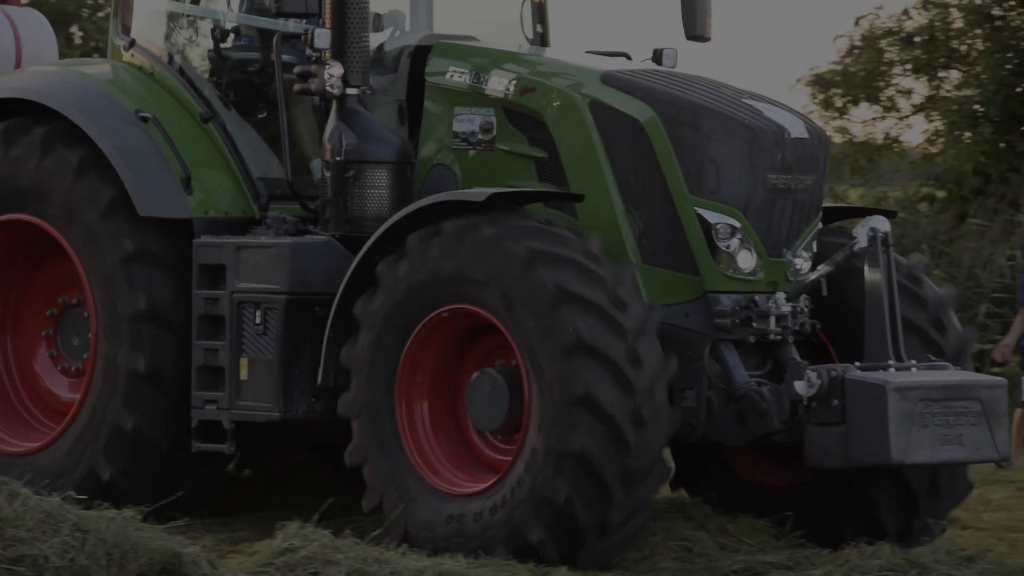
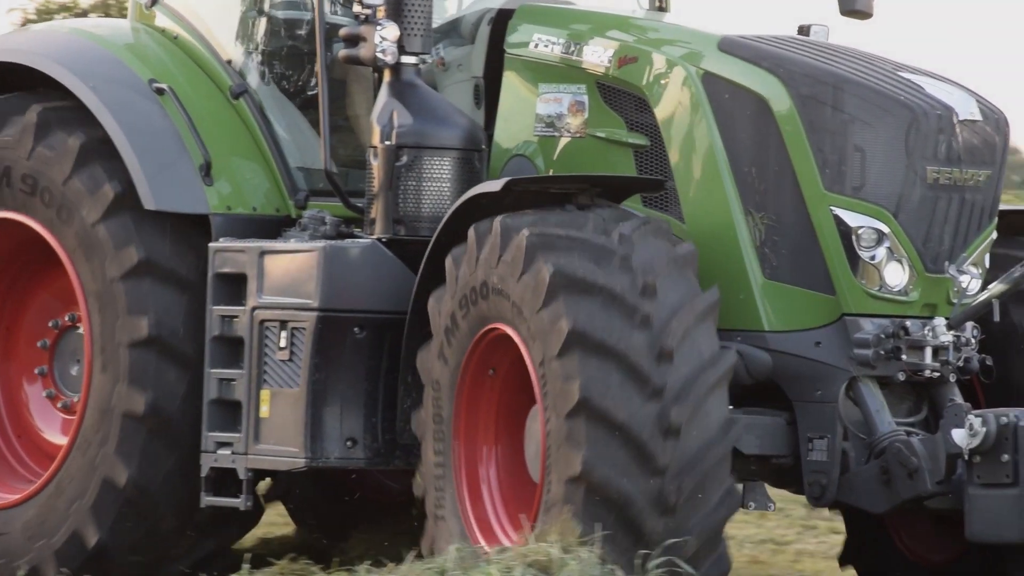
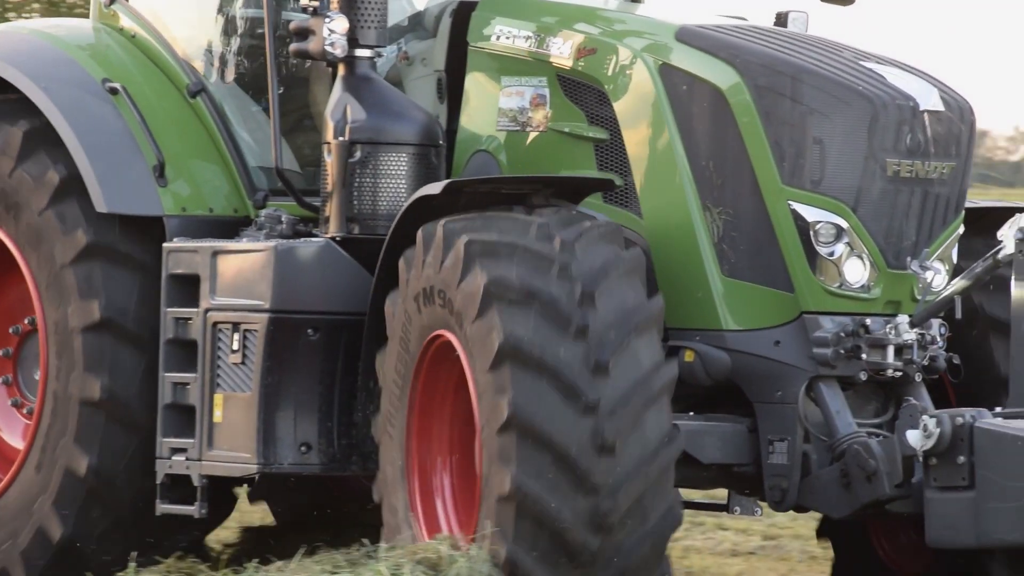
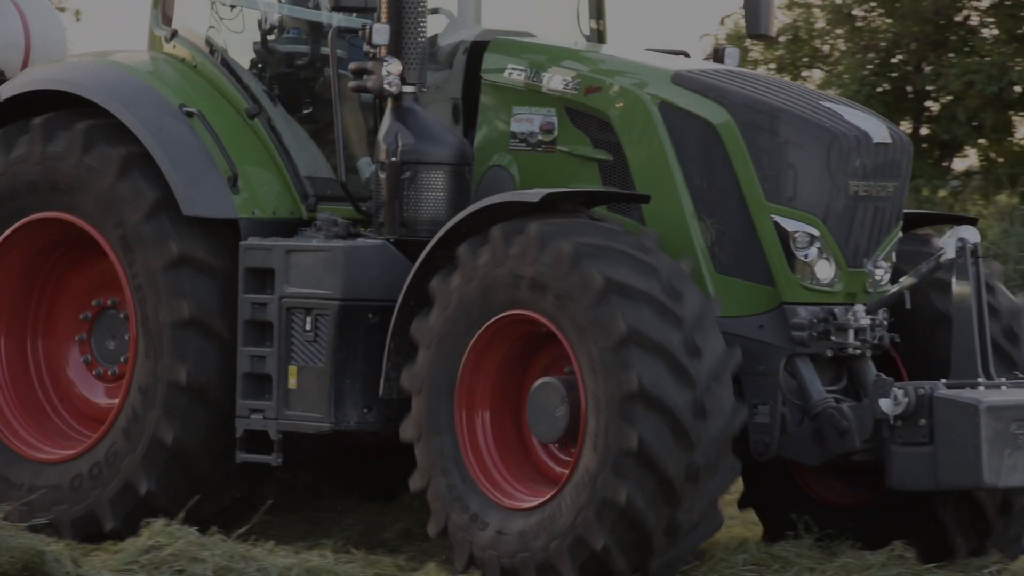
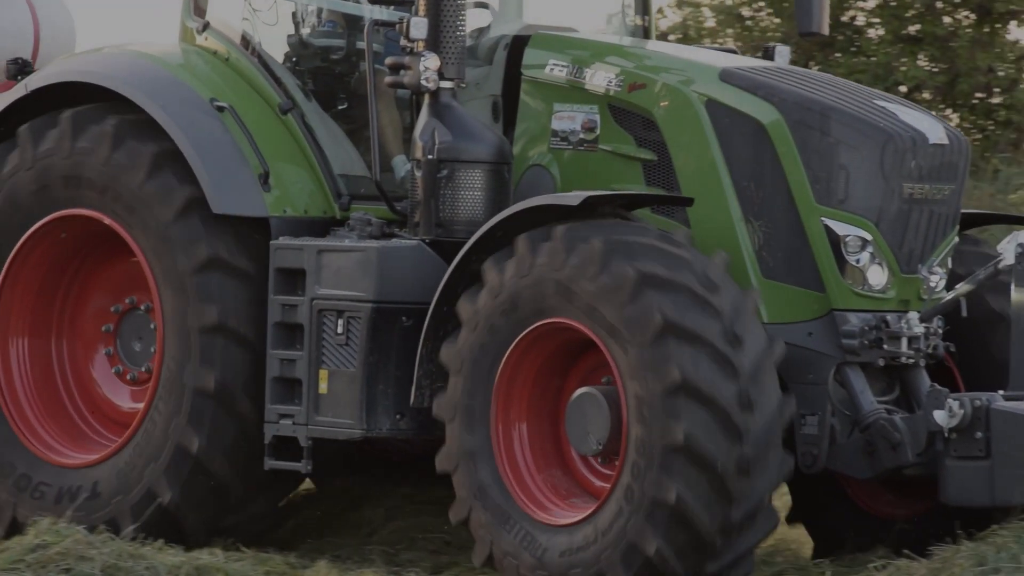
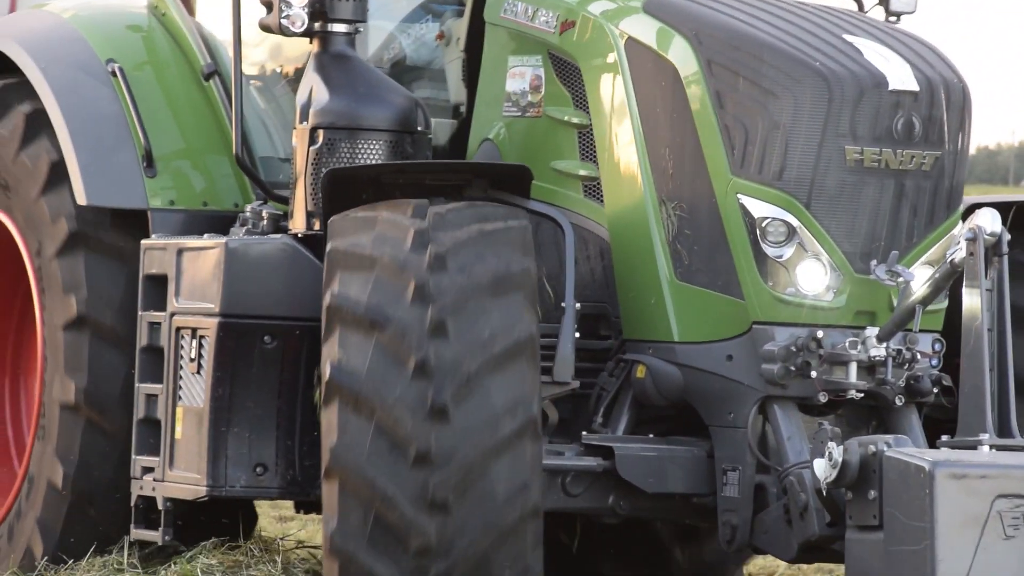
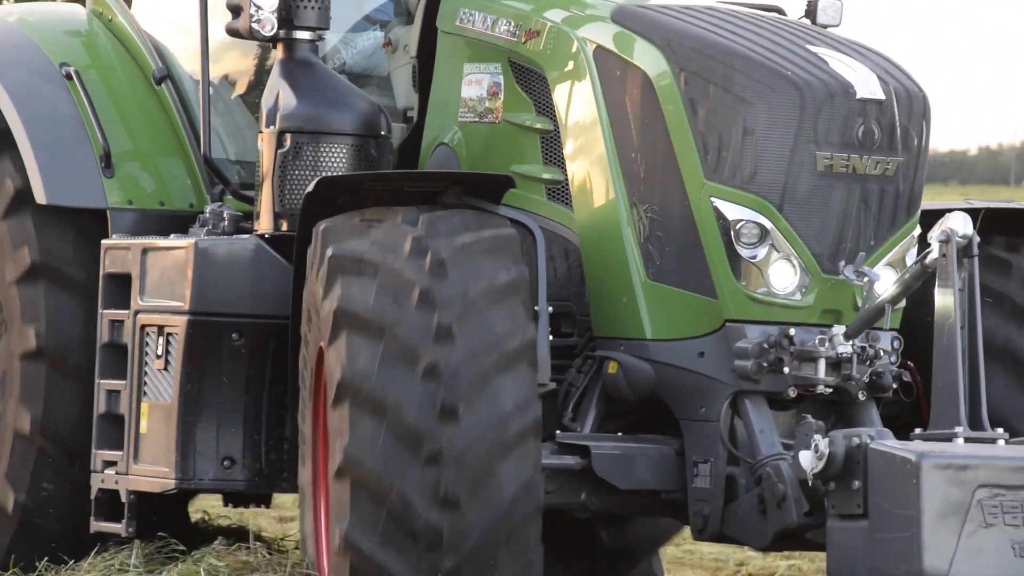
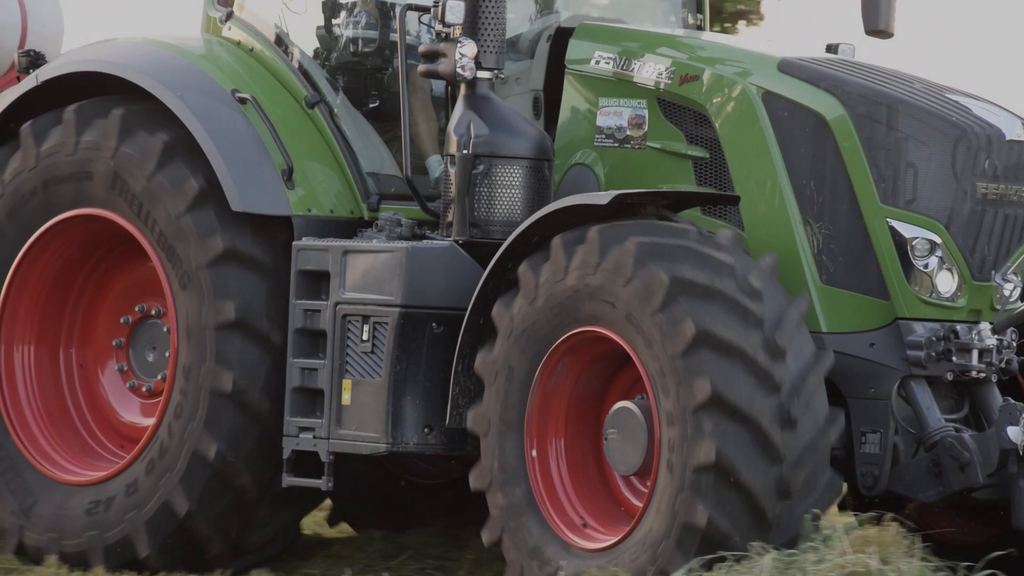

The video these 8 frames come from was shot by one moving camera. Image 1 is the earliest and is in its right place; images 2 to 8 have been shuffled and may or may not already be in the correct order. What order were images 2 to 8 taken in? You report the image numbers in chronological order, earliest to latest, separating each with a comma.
4, 5, 8, 2, 3, 7, 6
